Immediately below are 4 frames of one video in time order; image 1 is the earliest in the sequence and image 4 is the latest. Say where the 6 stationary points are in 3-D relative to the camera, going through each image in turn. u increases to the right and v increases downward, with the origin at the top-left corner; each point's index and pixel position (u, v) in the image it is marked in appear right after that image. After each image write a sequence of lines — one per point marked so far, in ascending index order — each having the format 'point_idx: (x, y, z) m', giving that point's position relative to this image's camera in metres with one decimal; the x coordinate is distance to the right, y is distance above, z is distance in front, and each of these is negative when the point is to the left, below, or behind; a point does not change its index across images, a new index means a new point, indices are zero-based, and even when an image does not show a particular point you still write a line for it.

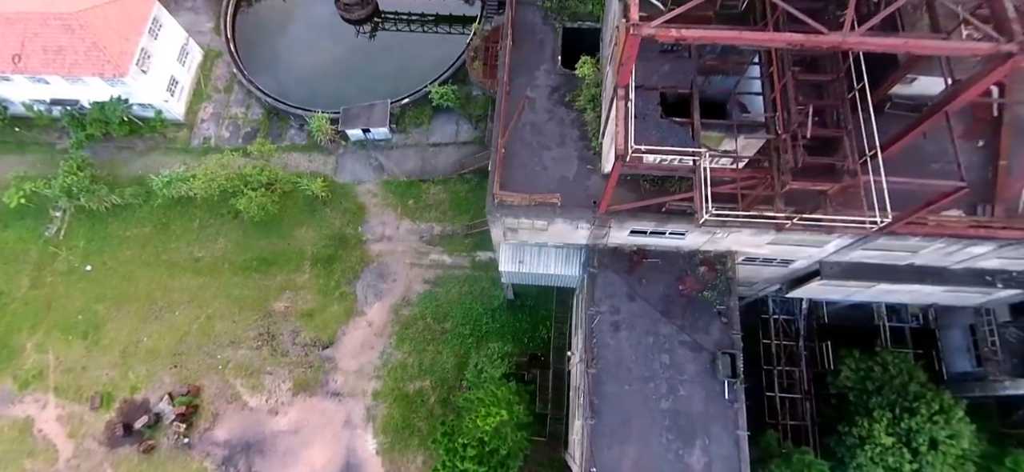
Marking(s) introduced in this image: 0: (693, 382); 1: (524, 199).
0: (+5.4, -4.4, +14.1) m
1: (+0.3, +1.1, +13.3) m
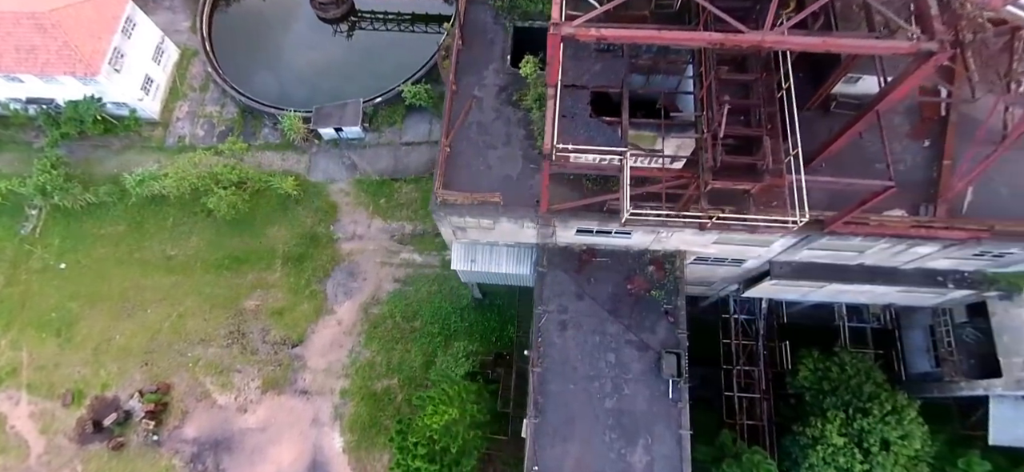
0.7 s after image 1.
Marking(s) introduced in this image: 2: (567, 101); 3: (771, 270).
0: (+3.8, -4.3, +14.1) m
1: (-1.3, +1.1, +13.3) m
2: (+1.2, +3.2, +11.3) m
3: (+8.4, -1.1, +15.5) m
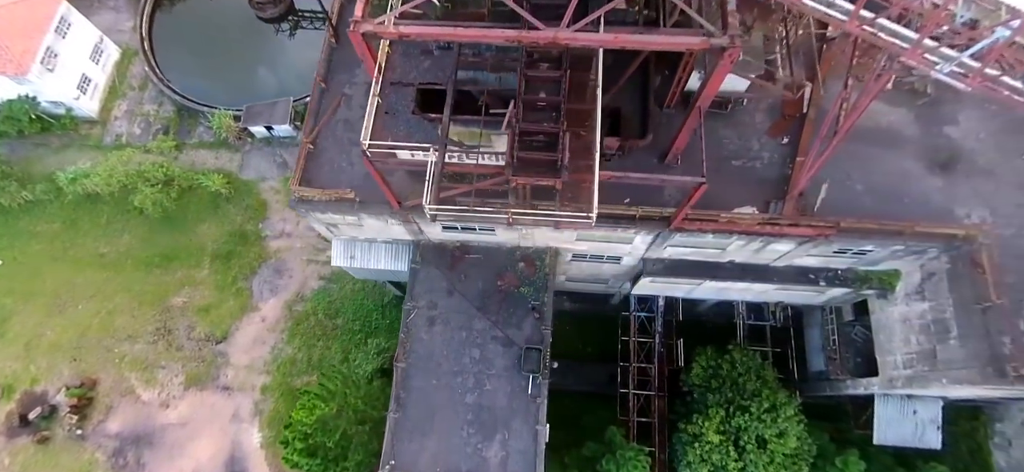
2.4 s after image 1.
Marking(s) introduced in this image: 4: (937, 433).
0: (-0.4, -4.2, +14.2) m
1: (-5.4, +1.2, +13.5) m
2: (-2.9, +3.3, +11.3) m
3: (+4.3, -1.0, +15.5) m
4: (+14.7, -6.8, +16.3) m
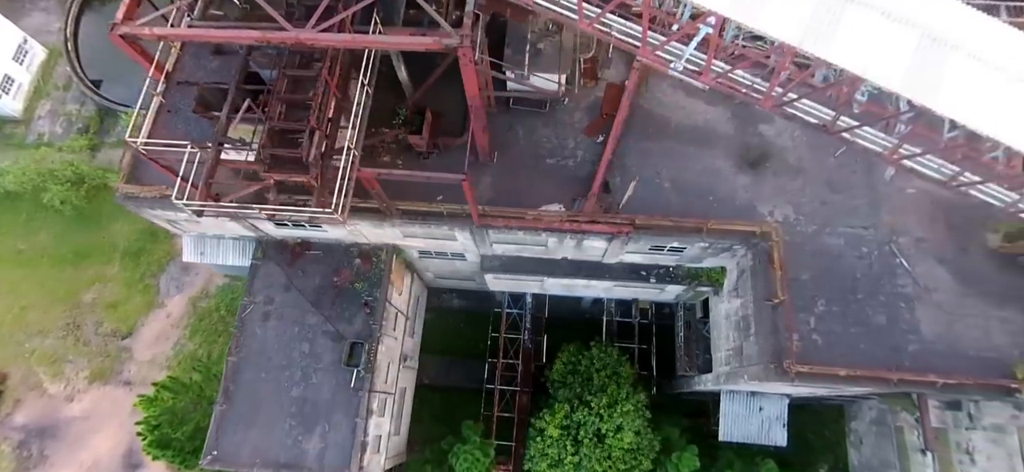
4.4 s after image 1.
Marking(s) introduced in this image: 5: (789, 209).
0: (-5.7, -4.1, +14.4) m
1: (-10.8, +1.3, +13.8) m
2: (-8.2, +3.4, +11.7) m
3: (-1.0, -0.9, +15.7) m
4: (+9.4, -6.7, +16.4) m
5: (+7.7, +0.7, +13.1) m
